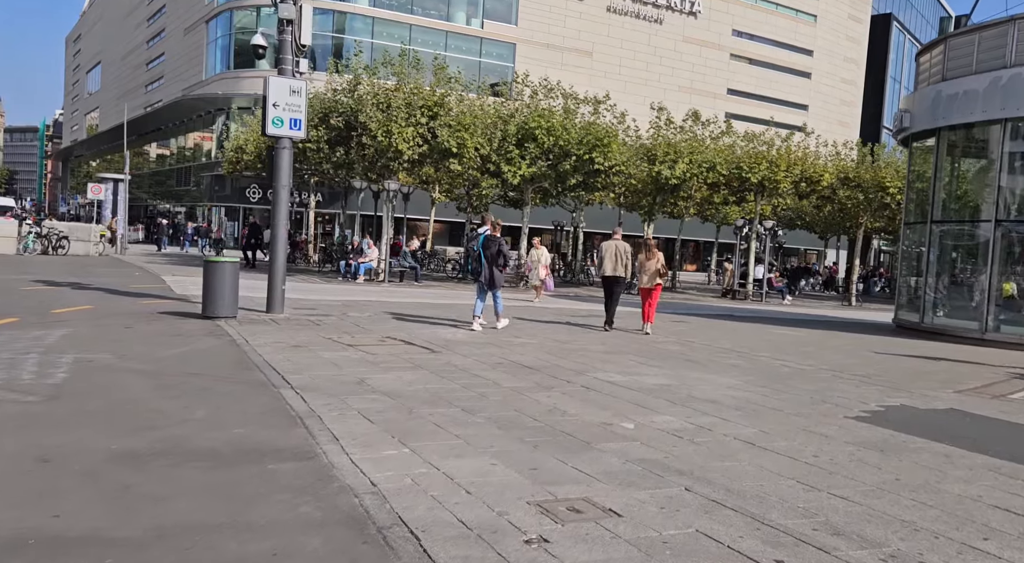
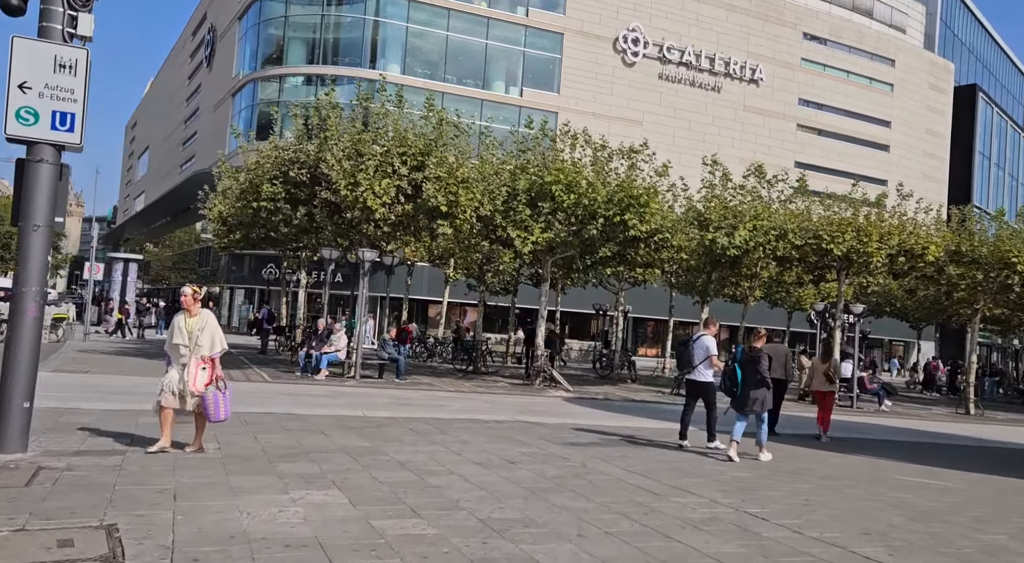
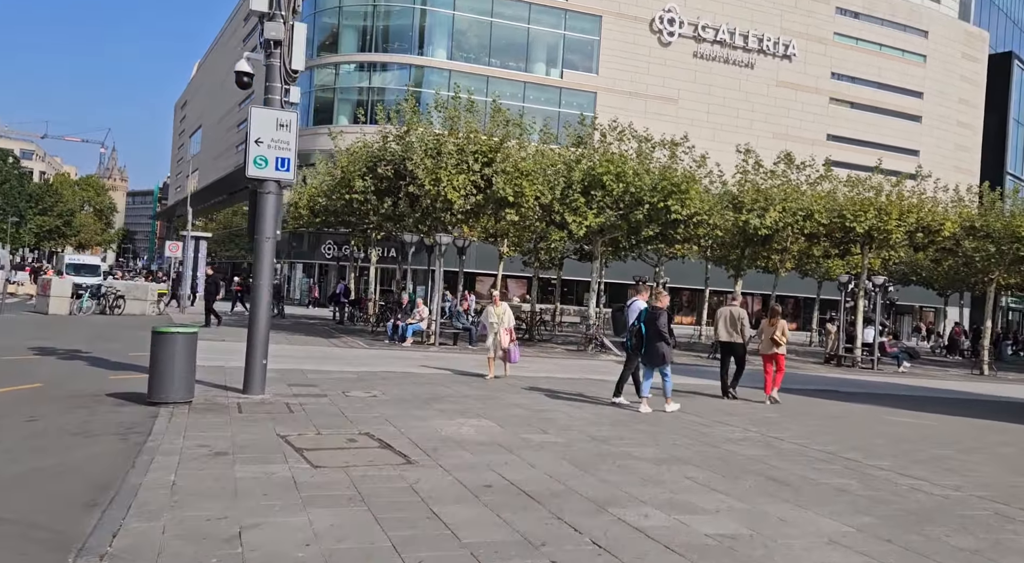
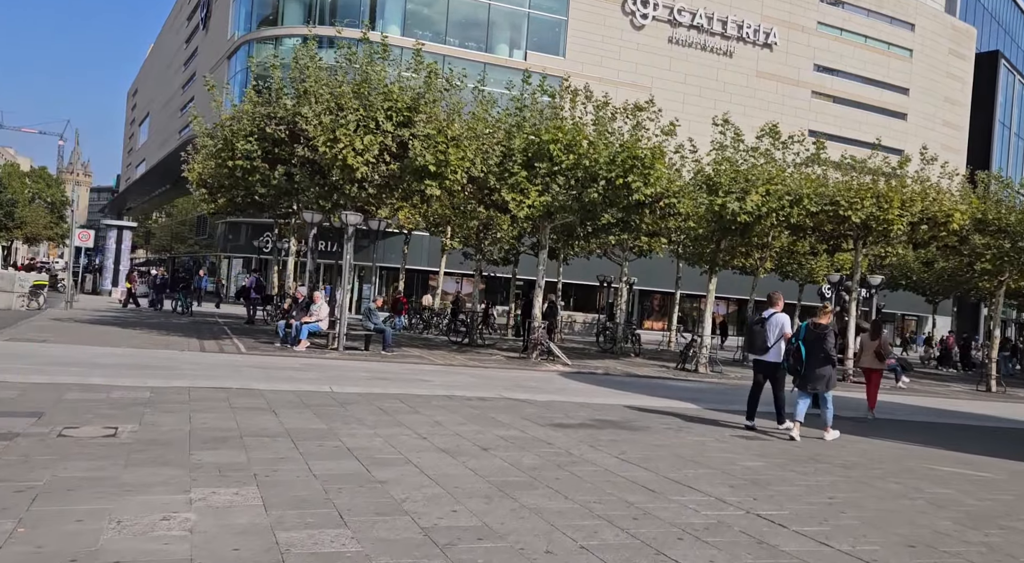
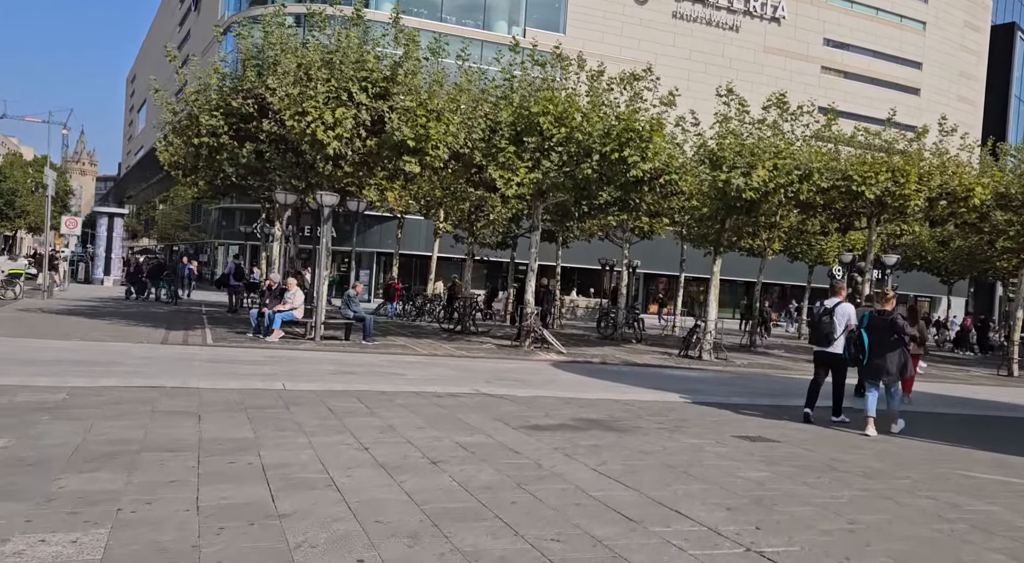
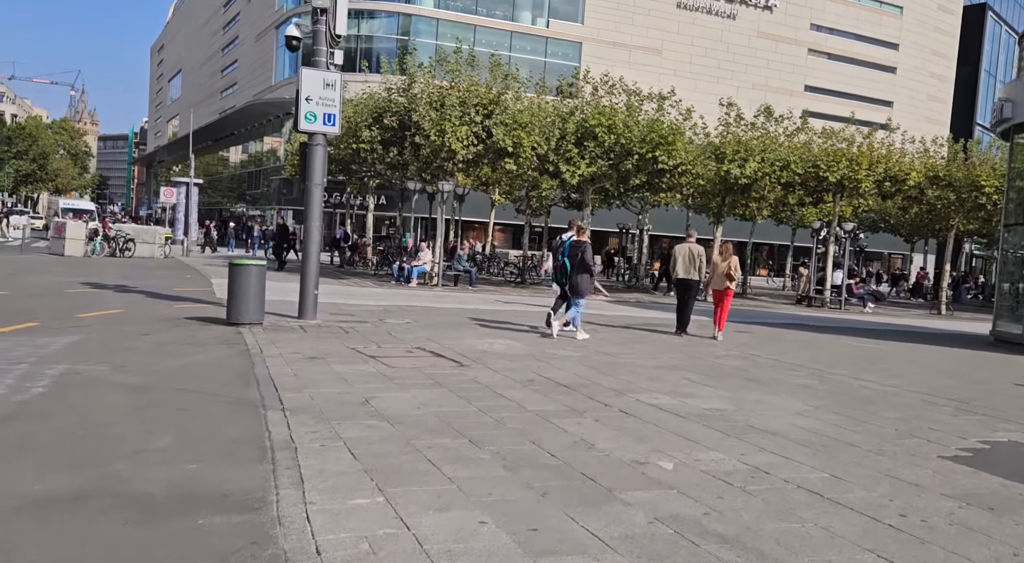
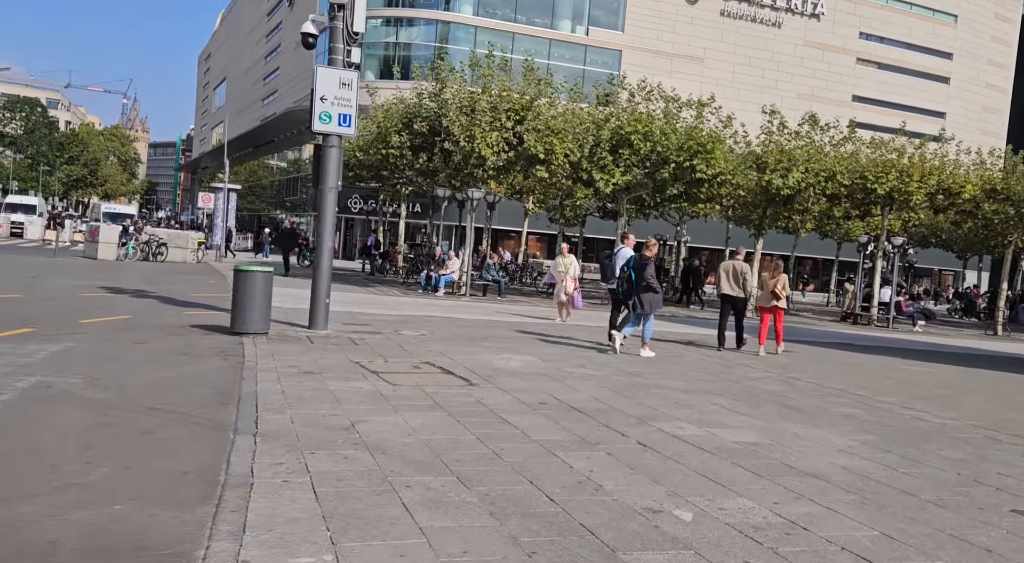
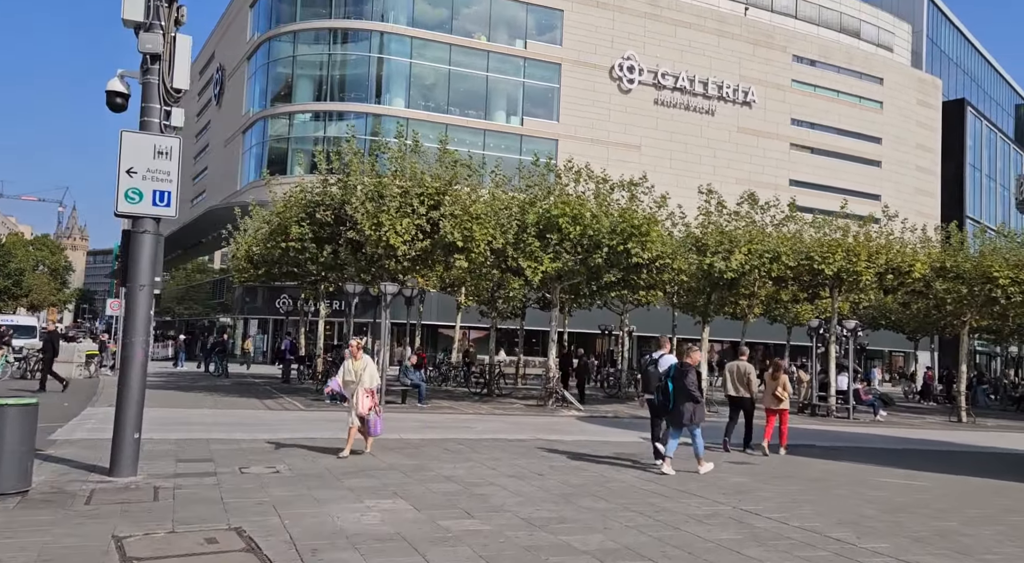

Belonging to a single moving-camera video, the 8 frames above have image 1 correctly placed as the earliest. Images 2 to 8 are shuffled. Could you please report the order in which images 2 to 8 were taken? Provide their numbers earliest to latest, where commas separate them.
6, 7, 3, 8, 2, 4, 5
